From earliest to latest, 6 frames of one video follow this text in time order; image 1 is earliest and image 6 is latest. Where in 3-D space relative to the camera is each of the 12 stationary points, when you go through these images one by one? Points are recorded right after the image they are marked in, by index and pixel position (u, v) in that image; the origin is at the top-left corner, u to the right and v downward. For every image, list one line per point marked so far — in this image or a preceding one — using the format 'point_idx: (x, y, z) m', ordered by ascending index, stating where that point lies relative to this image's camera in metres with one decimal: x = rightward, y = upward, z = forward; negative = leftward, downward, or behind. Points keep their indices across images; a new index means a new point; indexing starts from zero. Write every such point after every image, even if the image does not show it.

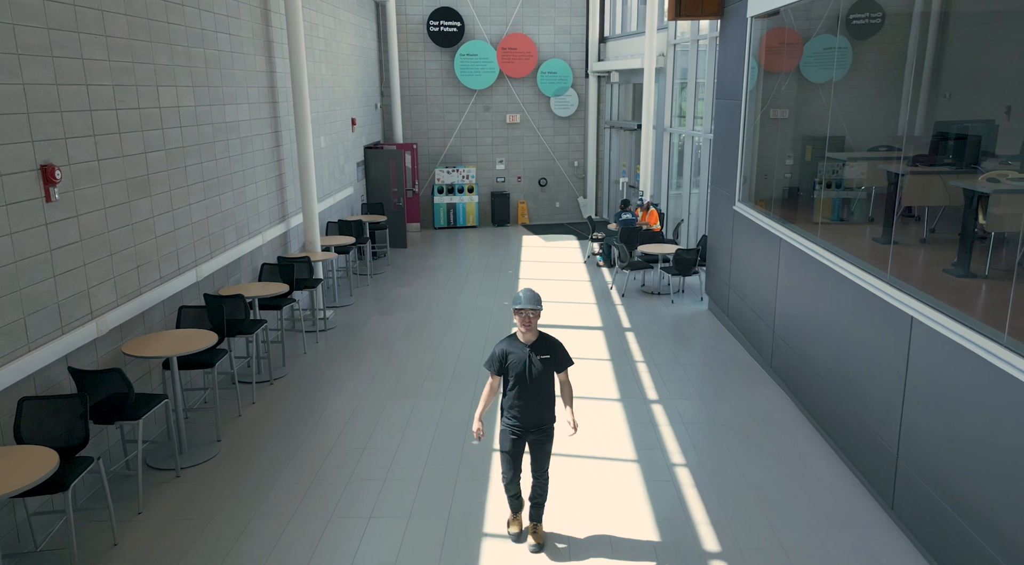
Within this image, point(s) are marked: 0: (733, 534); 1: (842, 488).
0: (+1.4, -1.6, +4.5) m
1: (+2.3, -1.4, +5.1) m
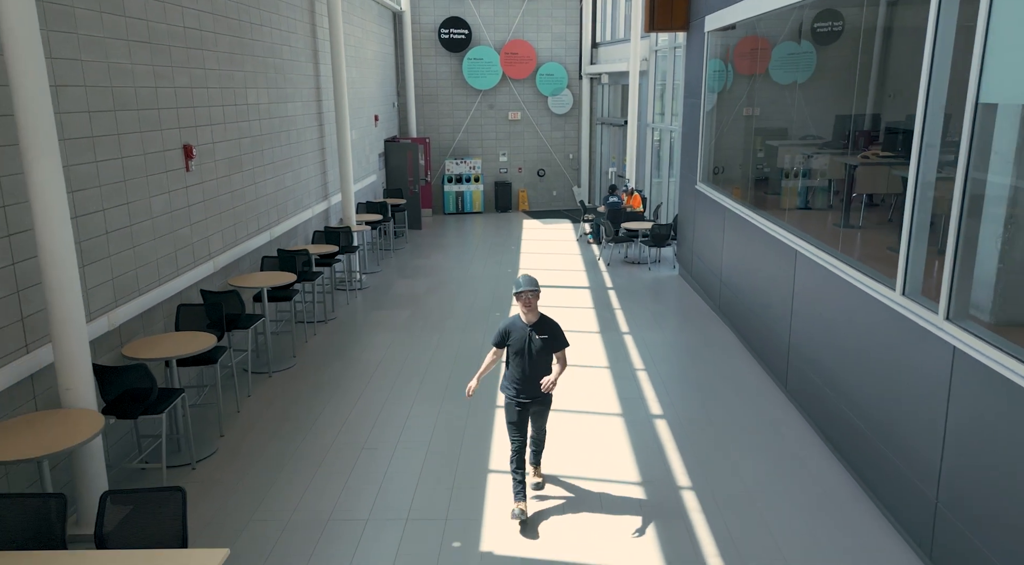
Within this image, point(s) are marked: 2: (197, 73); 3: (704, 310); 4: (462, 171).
0: (+1.4, -1.1, +6.3) m
1: (+2.3, -1.0, +6.9) m
2: (-2.7, +1.8, +6.5) m
3: (+2.4, -0.4, +9.4) m
4: (-1.1, +2.5, +16.4) m
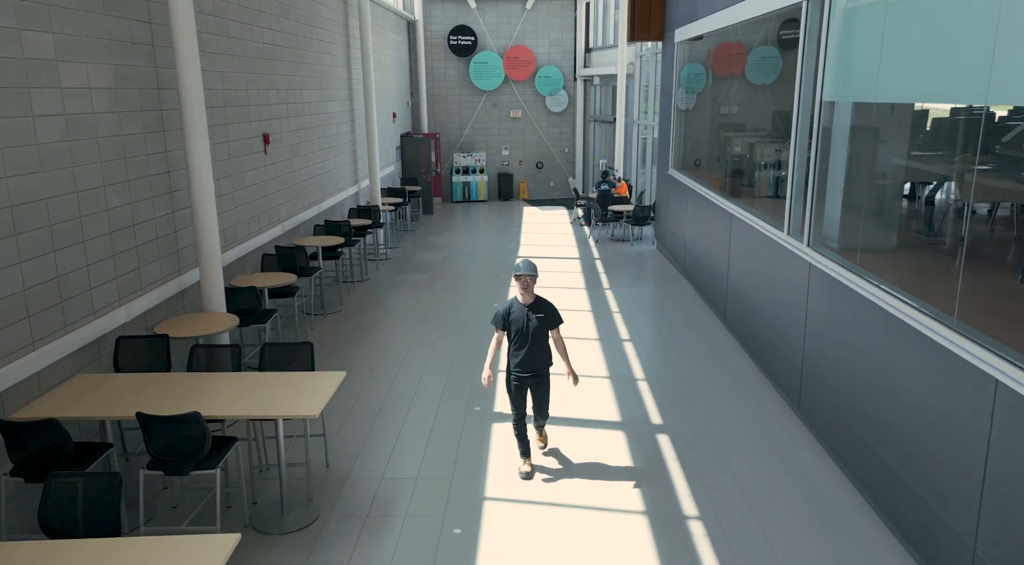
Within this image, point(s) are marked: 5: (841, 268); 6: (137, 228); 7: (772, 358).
0: (+1.4, -0.7, +8.1) m
1: (+2.4, -0.5, +8.7) m
2: (-2.7, +2.3, +8.3) m
3: (+2.5, +0.1, +11.3) m
4: (-1.1, +2.9, +18.3) m
5: (+2.4, +0.1, +5.5) m
6: (-2.7, +0.4, +5.5) m
7: (+2.4, -0.7, +6.9) m
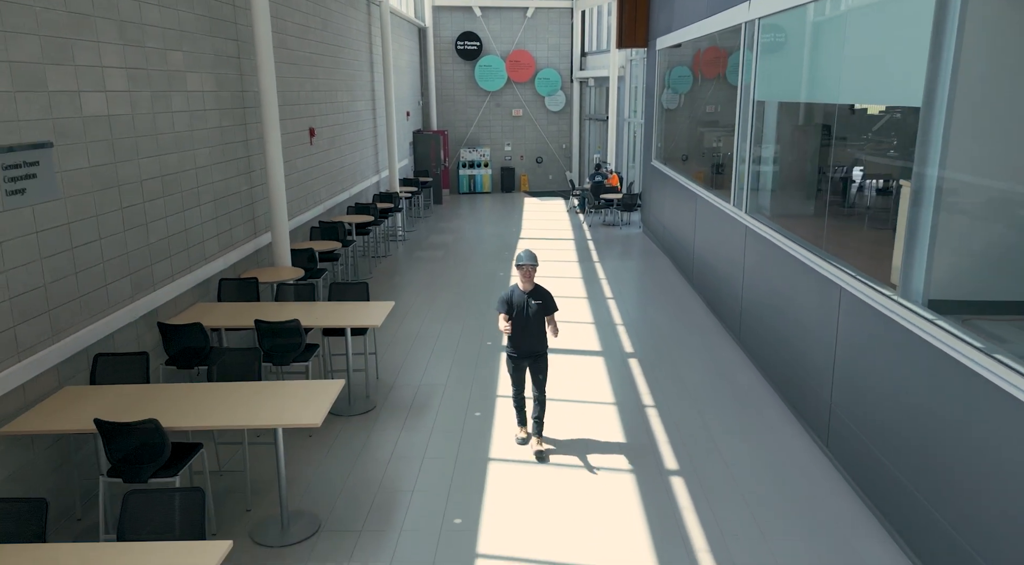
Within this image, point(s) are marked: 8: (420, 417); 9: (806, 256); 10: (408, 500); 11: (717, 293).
0: (+1.5, -0.3, +9.8) m
1: (+2.4, -0.1, +10.4) m
2: (-2.6, +2.7, +10.0) m
3: (+2.5, +0.5, +12.9) m
4: (-1.0, +3.3, +19.9) m
5: (+2.4, +0.5, +7.1) m
6: (-2.7, +0.8, +7.1) m
7: (+2.4, -0.3, +8.6) m
8: (-0.8, -1.1, +6.1) m
9: (+2.4, +0.2, +6.0) m
10: (-0.7, -1.4, +4.9) m
11: (+2.5, -0.1, +9.1) m
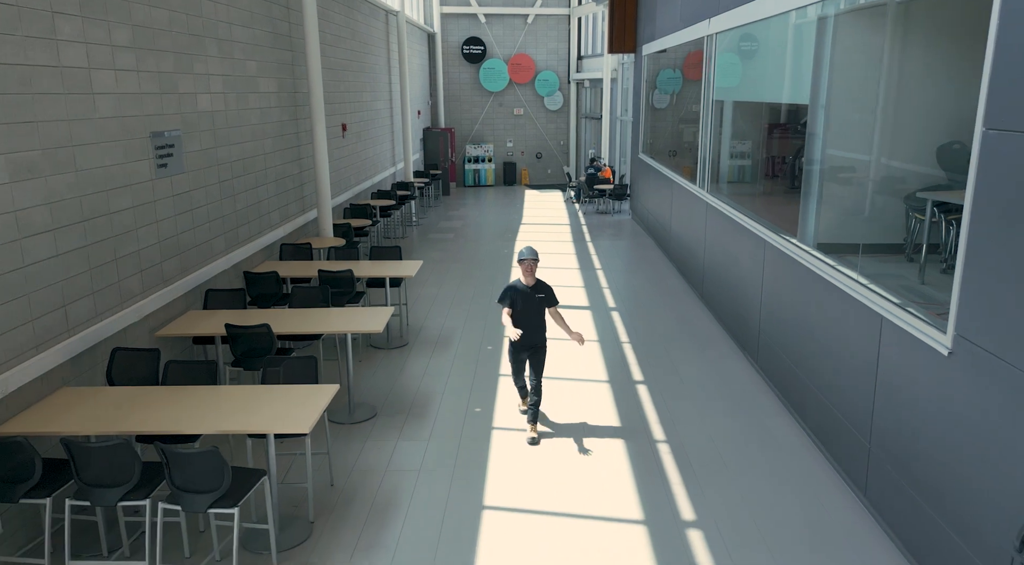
0: (+1.5, +0.1, +11.4) m
1: (+2.4, +0.3, +12.0) m
2: (-2.6, +3.1, +11.6) m
3: (+2.6, +0.9, +14.6) m
4: (-1.0, +3.7, +21.6) m
5: (+2.5, +0.9, +8.7) m
6: (-2.6, +1.2, +8.7) m
7: (+2.5, +0.1, +10.2) m
8: (-0.7, -0.7, +7.7) m
9: (+2.4, +0.6, +7.7) m
10: (-0.6, -1.0, +6.5) m
11: (+2.5, +0.3, +10.7) m
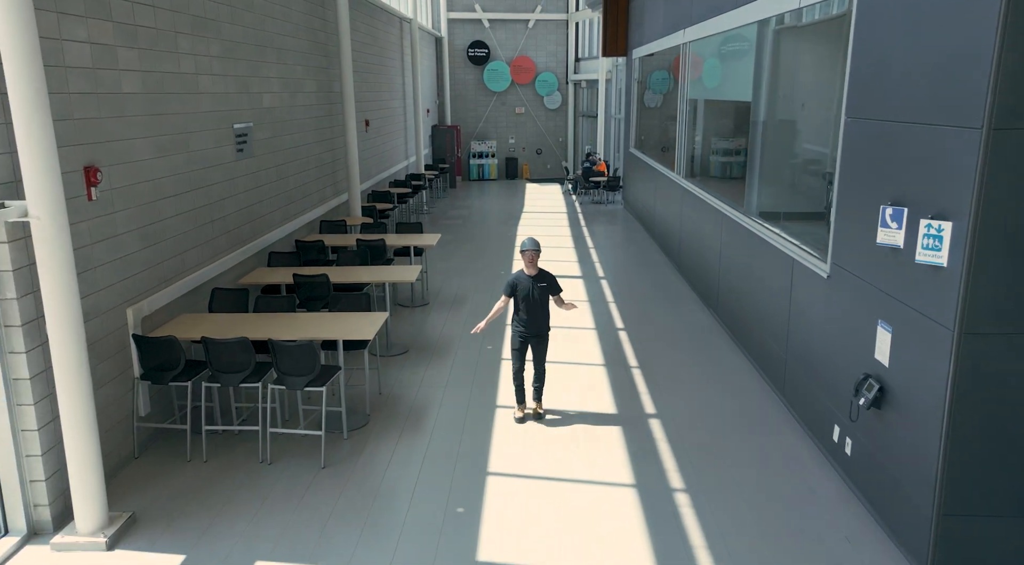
0: (+1.6, +0.5, +12.9) m
1: (+2.5, +0.7, +13.5) m
2: (-2.5, +3.5, +13.1) m
3: (+2.6, +1.3, +16.1) m
4: (-0.9, +4.1, +23.1) m
5: (+2.5, +1.3, +10.3) m
6: (-2.6, +1.6, +10.2) m
7: (+2.5, +0.5, +11.7) m
8: (-0.7, -0.3, +9.2) m
9: (+2.5, +1.0, +9.2) m
10: (-0.6, -0.6, +8.0) m
11: (+2.6, +0.7, +12.2) m
